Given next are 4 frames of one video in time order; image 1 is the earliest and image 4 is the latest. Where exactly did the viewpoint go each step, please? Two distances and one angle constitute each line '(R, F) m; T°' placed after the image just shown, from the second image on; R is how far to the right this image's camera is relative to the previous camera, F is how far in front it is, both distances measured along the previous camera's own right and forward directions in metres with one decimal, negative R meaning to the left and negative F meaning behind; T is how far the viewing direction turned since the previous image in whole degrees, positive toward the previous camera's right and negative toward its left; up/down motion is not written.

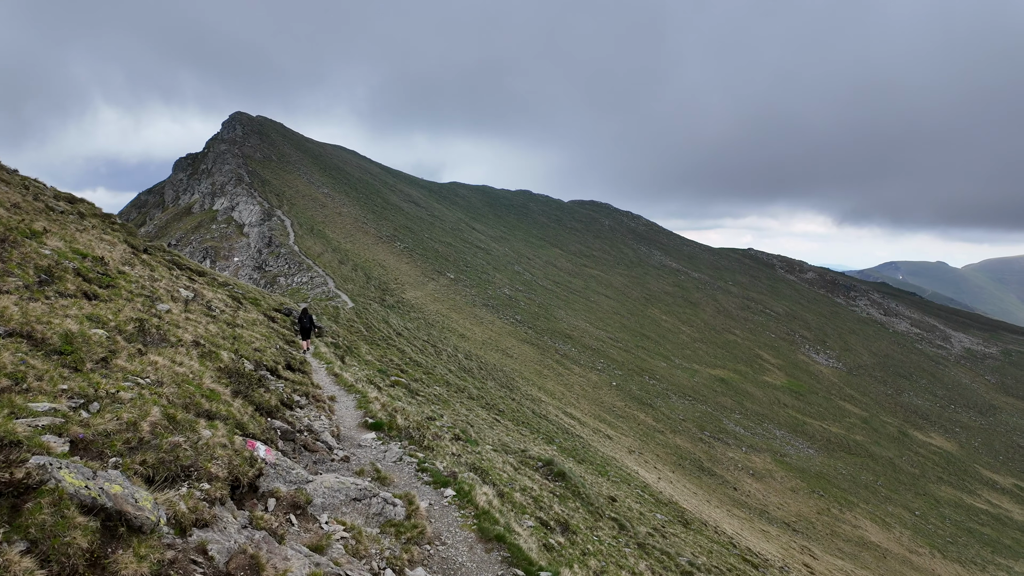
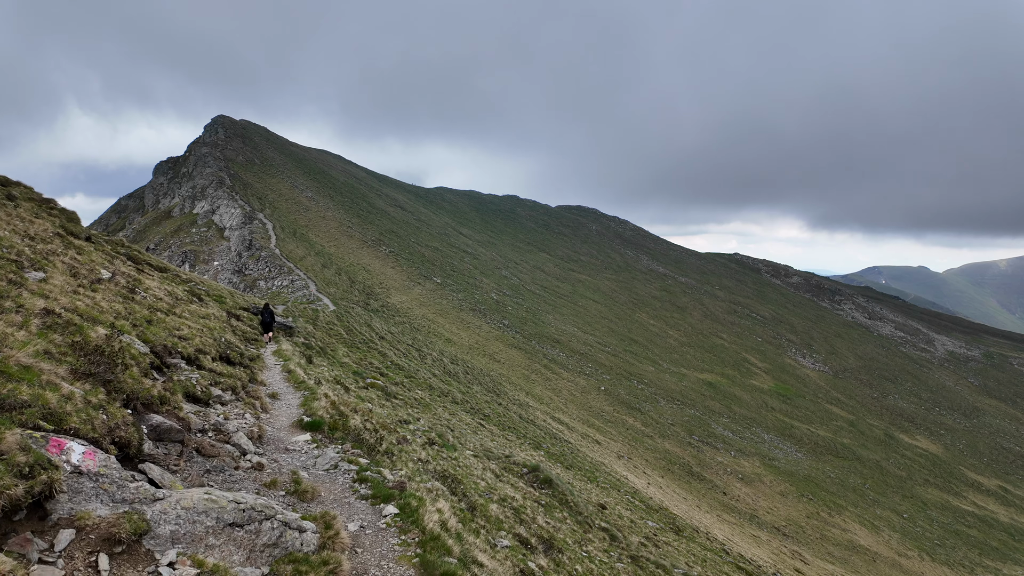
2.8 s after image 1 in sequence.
(+0.2, +0.8) m; +2°
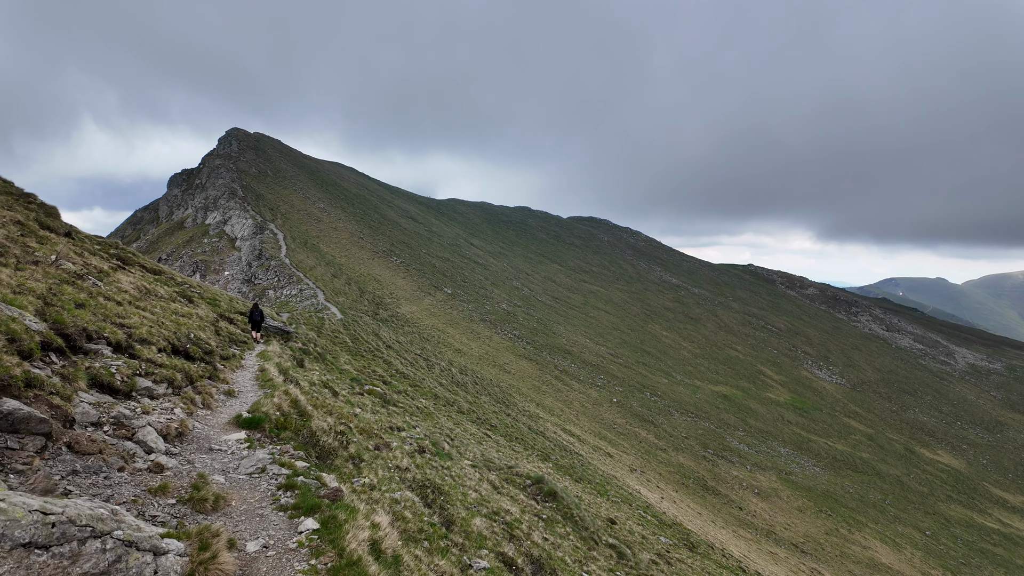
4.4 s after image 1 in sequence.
(-1.3, +0.2) m; -1°
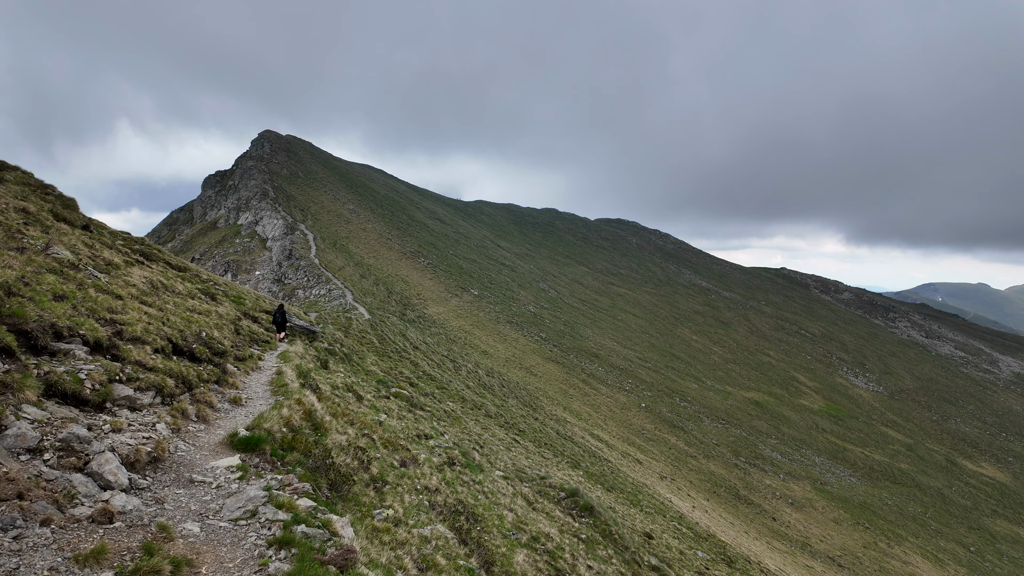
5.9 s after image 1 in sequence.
(-3.1, 0.0) m; -1°
